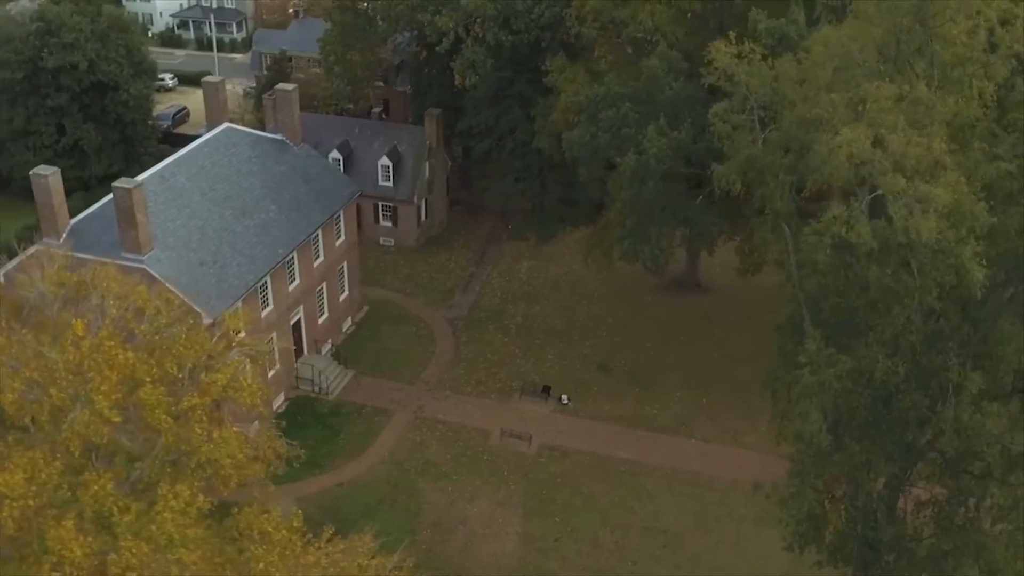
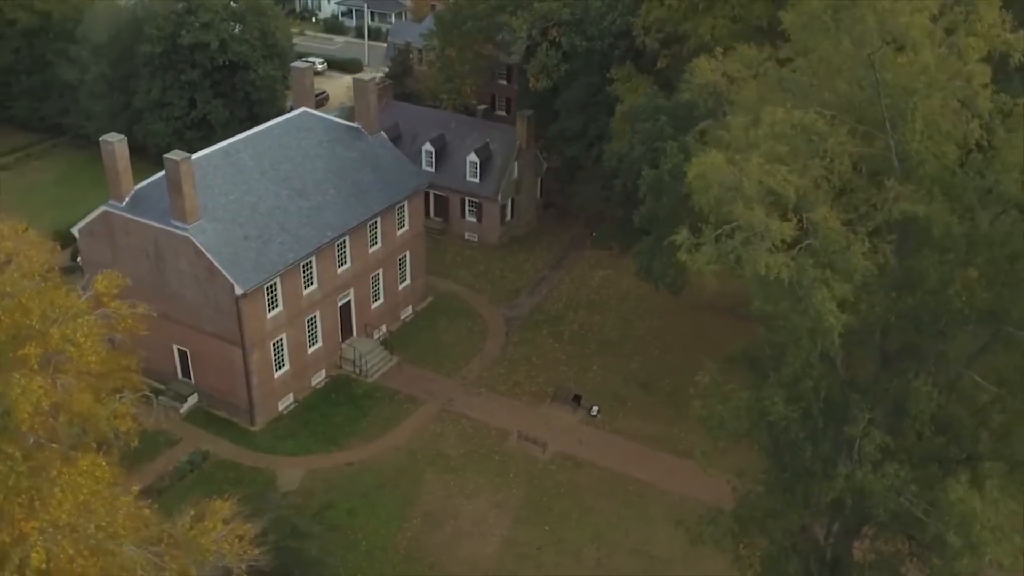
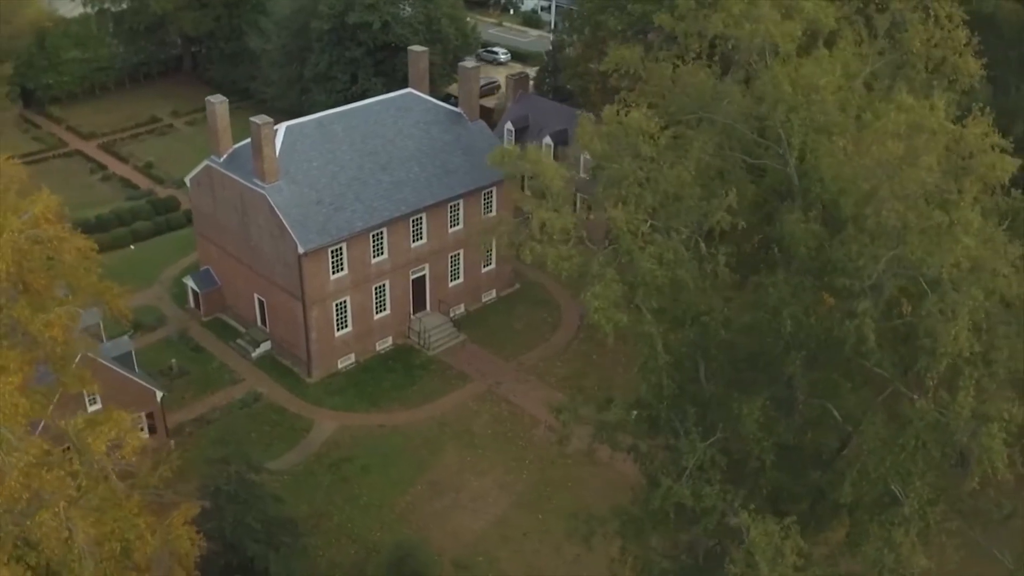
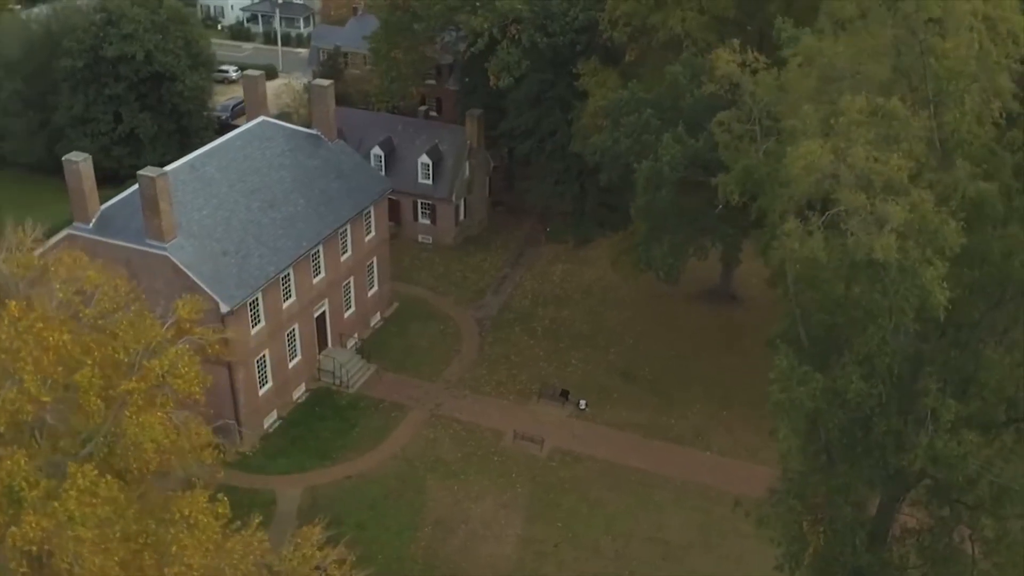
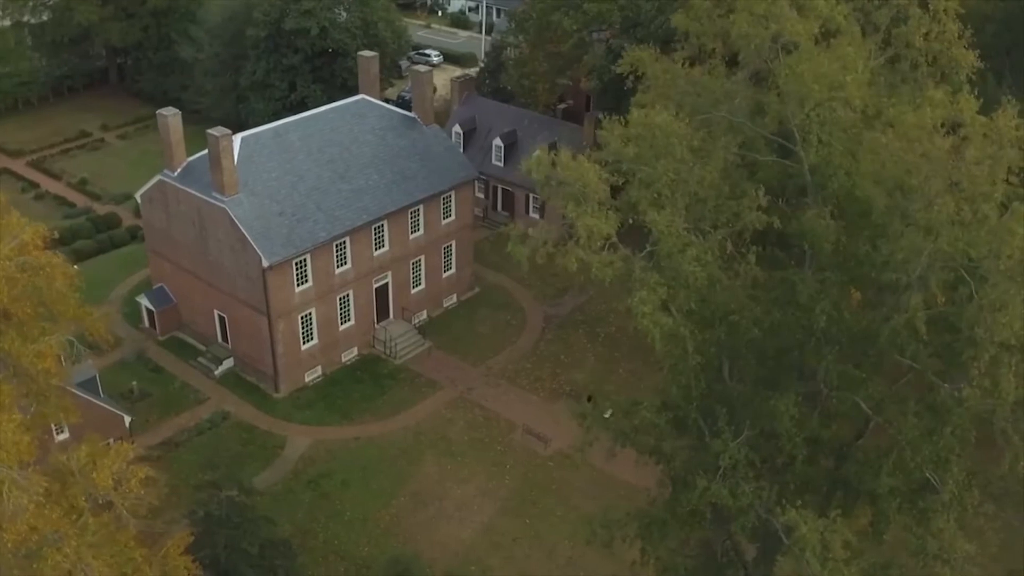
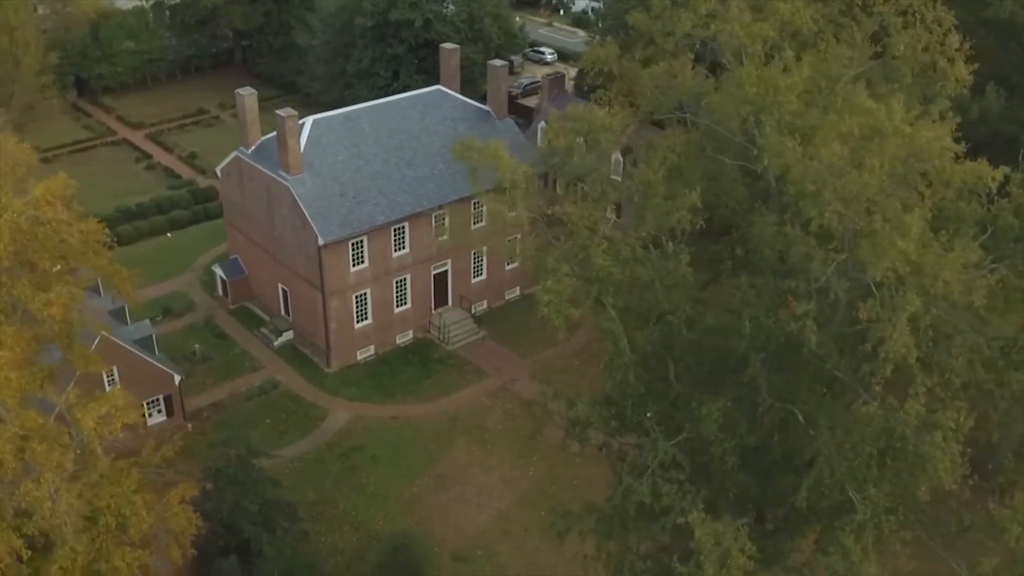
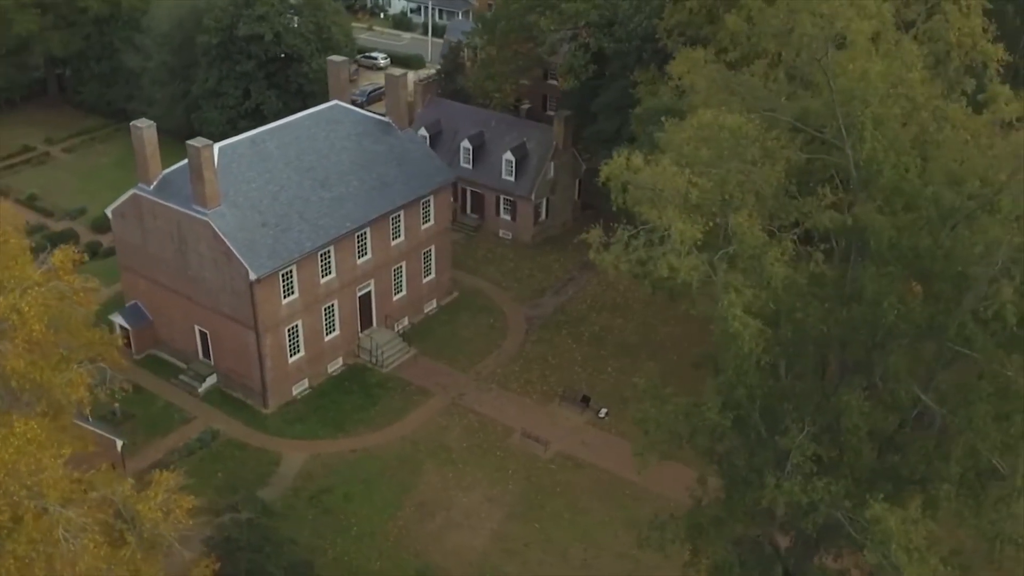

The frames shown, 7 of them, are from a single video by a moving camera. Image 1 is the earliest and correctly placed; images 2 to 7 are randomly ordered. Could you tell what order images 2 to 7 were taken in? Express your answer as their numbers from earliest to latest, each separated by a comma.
4, 2, 7, 5, 3, 6
